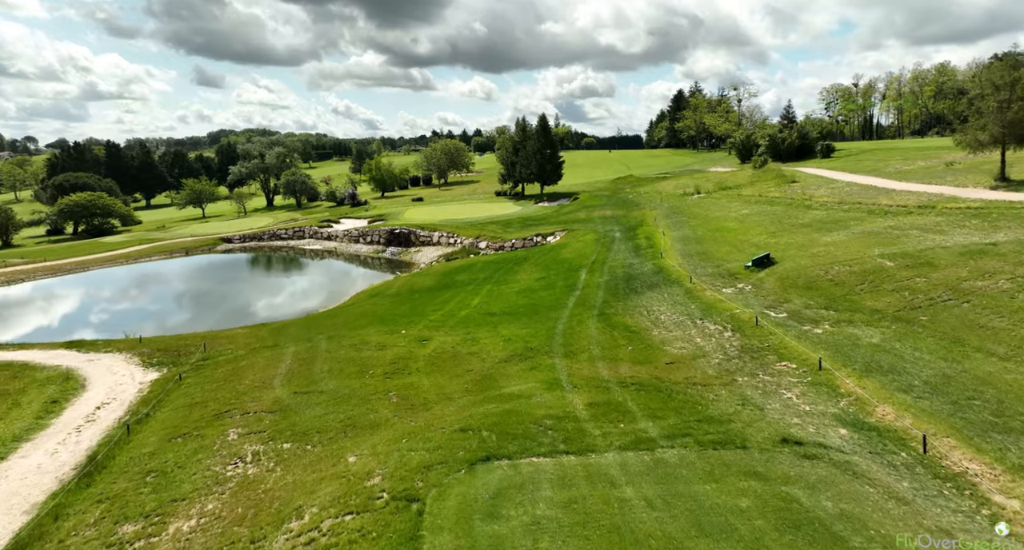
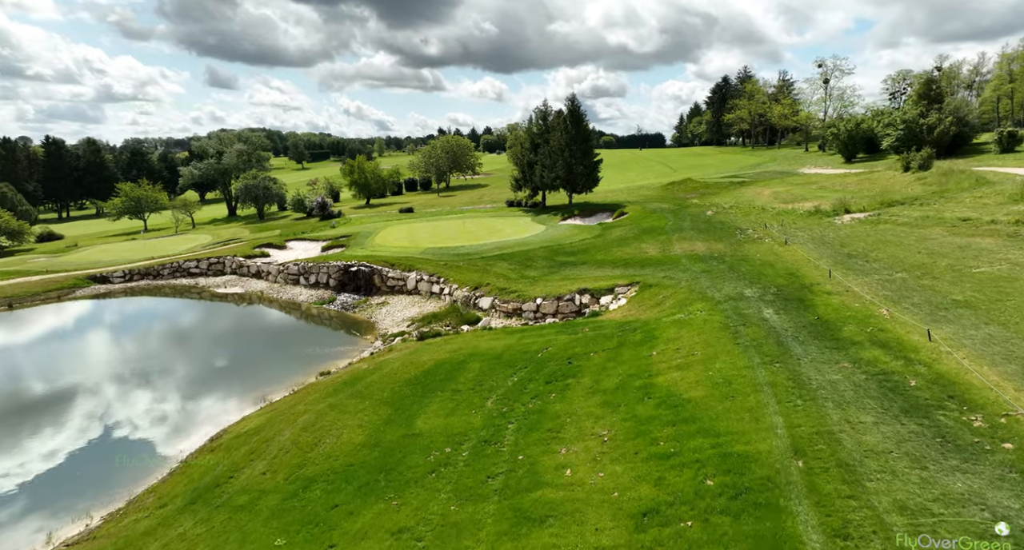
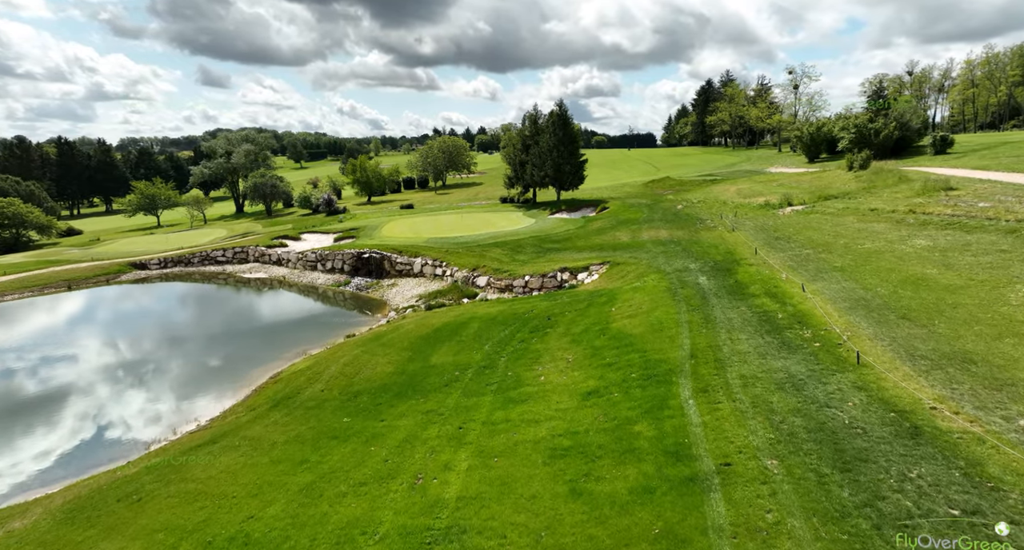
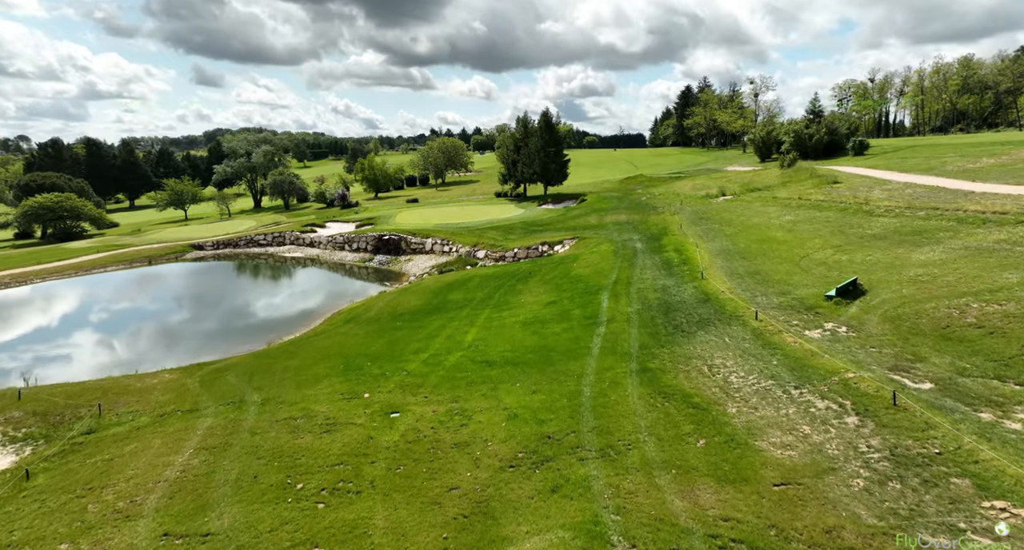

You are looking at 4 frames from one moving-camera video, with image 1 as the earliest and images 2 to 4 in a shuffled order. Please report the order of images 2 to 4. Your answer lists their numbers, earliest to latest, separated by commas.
4, 3, 2
